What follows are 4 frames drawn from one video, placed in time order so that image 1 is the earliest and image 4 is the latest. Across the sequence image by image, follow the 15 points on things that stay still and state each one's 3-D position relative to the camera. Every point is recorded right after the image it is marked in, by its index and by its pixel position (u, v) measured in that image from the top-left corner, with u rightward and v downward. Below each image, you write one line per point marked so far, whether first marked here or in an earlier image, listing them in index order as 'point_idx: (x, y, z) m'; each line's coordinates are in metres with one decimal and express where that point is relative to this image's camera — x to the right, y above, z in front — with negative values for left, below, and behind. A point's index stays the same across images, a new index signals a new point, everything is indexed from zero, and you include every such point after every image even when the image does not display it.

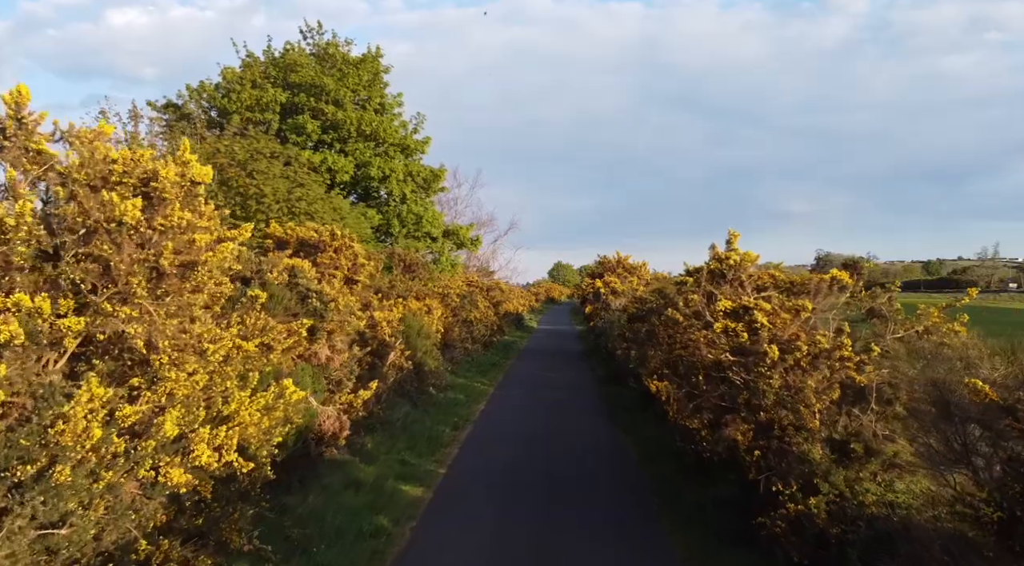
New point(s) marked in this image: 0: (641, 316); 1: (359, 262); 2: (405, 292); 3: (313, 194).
0: (+1.9, -0.5, +12.3) m
1: (-2.7, +0.4, +14.9) m
2: (-2.6, -0.2, +19.5) m
3: (-4.3, +1.9, +18.5) m
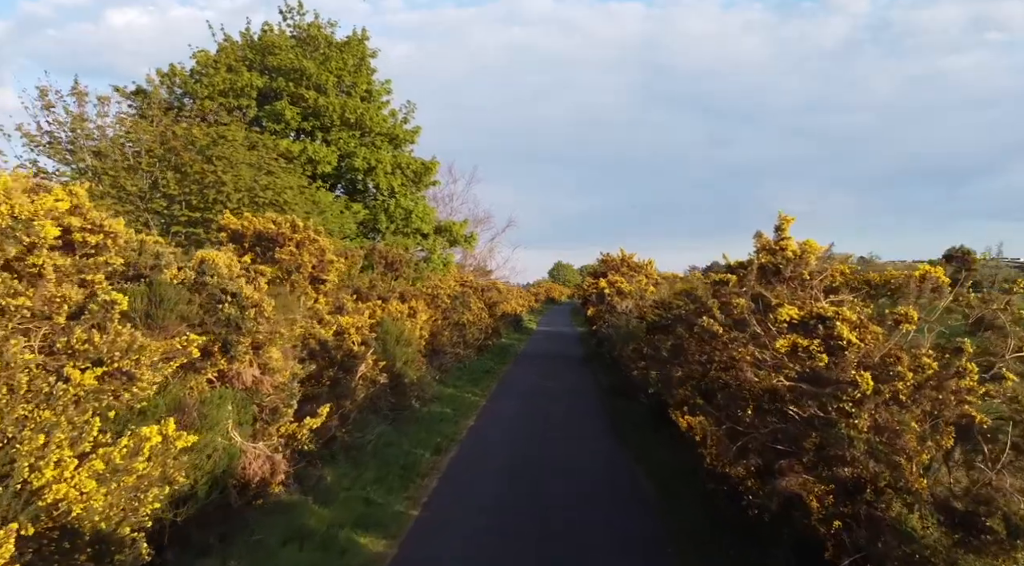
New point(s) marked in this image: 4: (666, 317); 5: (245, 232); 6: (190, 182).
0: (+1.8, -0.5, +10.3) m
1: (-2.8, +0.4, +12.9) m
2: (-2.7, -0.2, +17.5) m
3: (-4.5, +1.9, +16.5) m
4: (+1.9, -0.4, +11.1) m
5: (-3.9, +0.7, +12.5) m
6: (-5.8, +1.8, +15.3) m
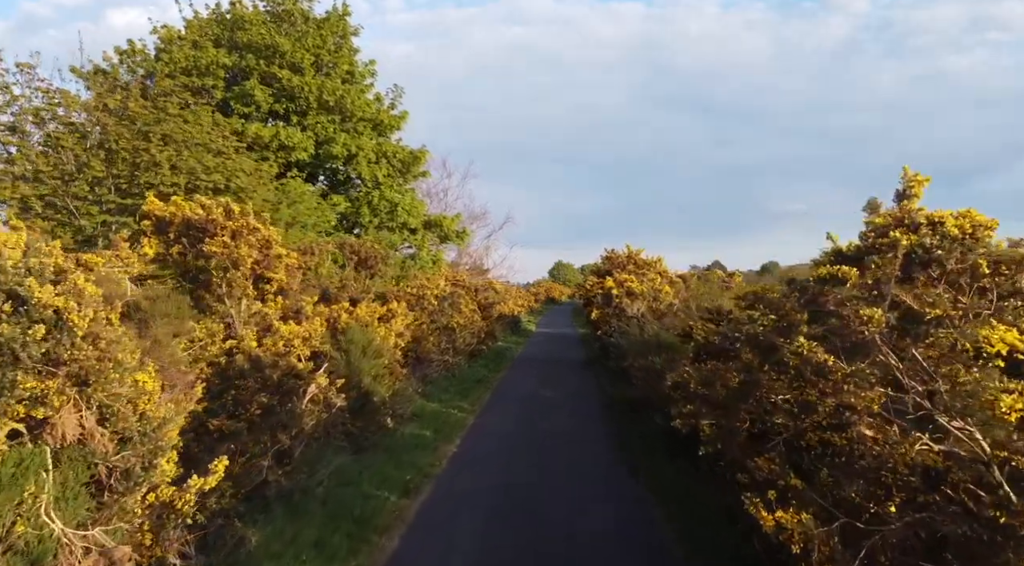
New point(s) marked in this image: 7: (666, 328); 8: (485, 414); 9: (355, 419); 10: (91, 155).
0: (+1.6, -0.5, +7.9) m
1: (-3.0, +0.4, +10.5) m
2: (-2.9, -0.2, +15.1) m
3: (-4.6, +1.9, +14.1) m
4: (+1.8, -0.4, +8.7) m
5: (-4.1, +0.8, +10.1) m
6: (-5.9, +1.8, +13.0) m
7: (+2.1, -0.6, +12.2) m
8: (-0.5, -2.6, +16.2) m
9: (-2.1, -1.8, +11.5) m
10: (-6.5, +2.0, +13.2) m
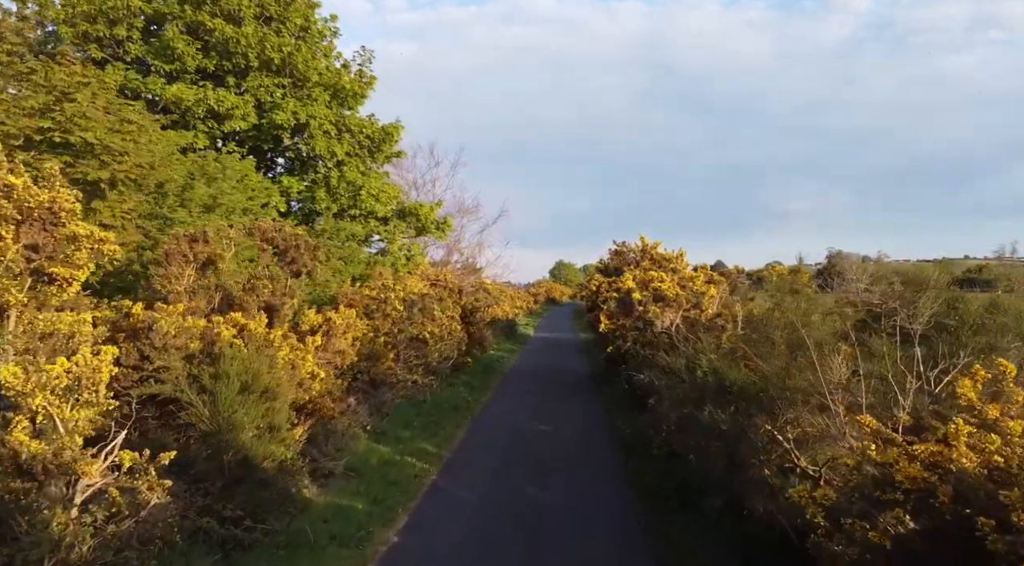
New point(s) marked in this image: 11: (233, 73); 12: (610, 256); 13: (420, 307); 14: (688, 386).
0: (+1.4, -0.5, +3.5) m
1: (-3.3, +0.4, +6.1) m
2: (-3.1, -0.2, +10.7) m
3: (-4.9, +1.9, +9.7) m
4: (+1.5, -0.4, +4.3) m
5: (-4.3, +0.7, +5.7) m
6: (-6.2, +1.8, +8.6) m
7: (+1.9, -0.6, +7.8) m
8: (-0.8, -2.6, +11.8) m
9: (-2.4, -1.9, +7.1) m
10: (-6.8, +2.0, +8.9) m
11: (-6.2, +4.7, +18.9) m
12: (+2.2, +0.6, +19.5) m
13: (-1.9, -0.5, +17.7) m
14: (+1.6, -0.8, +7.6) m
